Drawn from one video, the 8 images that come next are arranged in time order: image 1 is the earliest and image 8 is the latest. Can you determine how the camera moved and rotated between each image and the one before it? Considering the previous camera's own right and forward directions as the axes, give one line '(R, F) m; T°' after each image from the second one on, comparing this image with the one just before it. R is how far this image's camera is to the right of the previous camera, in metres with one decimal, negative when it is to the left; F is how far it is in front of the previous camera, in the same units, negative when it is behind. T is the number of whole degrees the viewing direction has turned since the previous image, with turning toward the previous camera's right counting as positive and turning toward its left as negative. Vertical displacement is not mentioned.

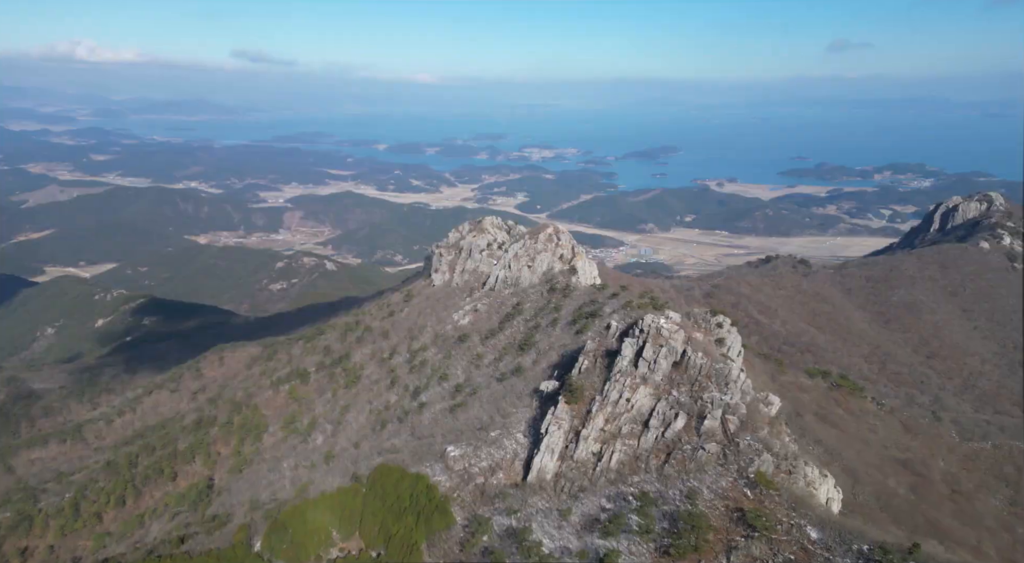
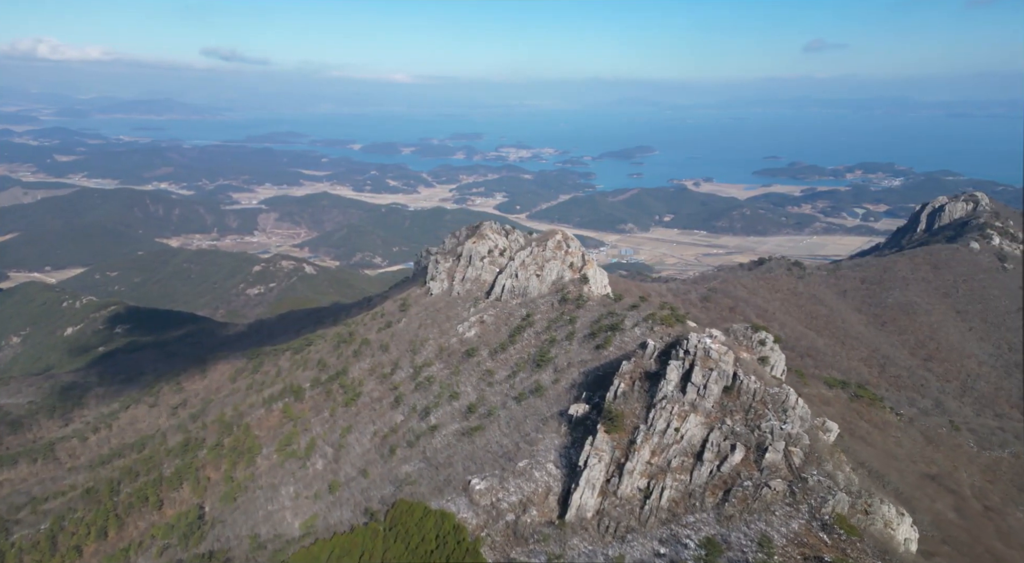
(-1.7, +1.9) m; +2°
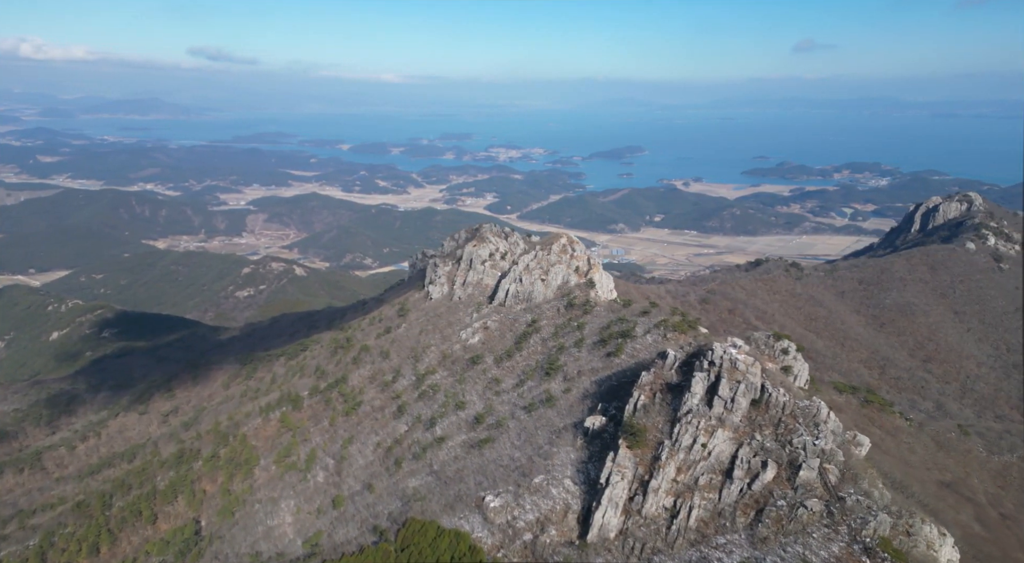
(-0.8, +0.9) m; +1°
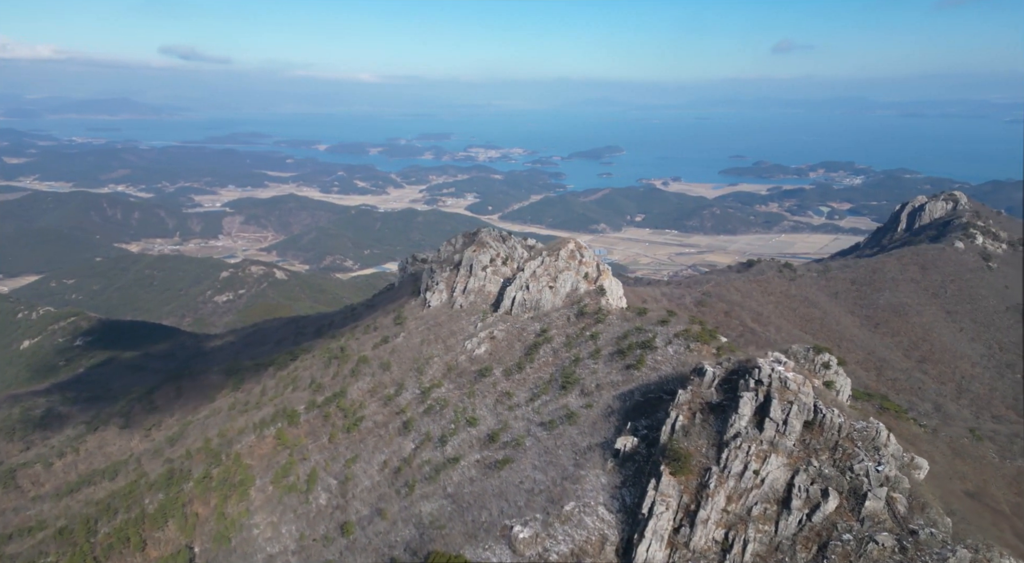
(-1.4, +1.4) m; +2°
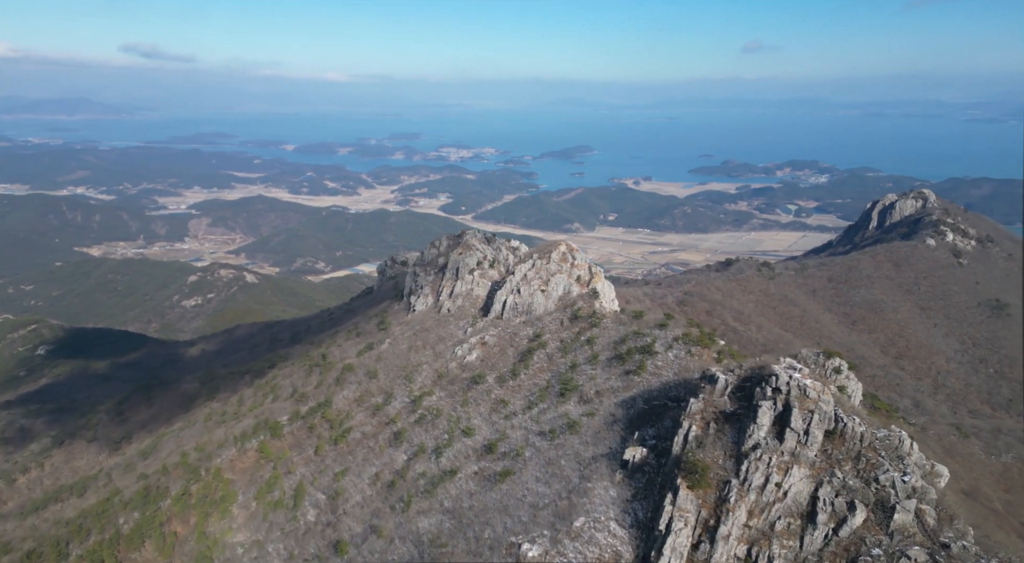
(-0.9, +0.9) m; +2°
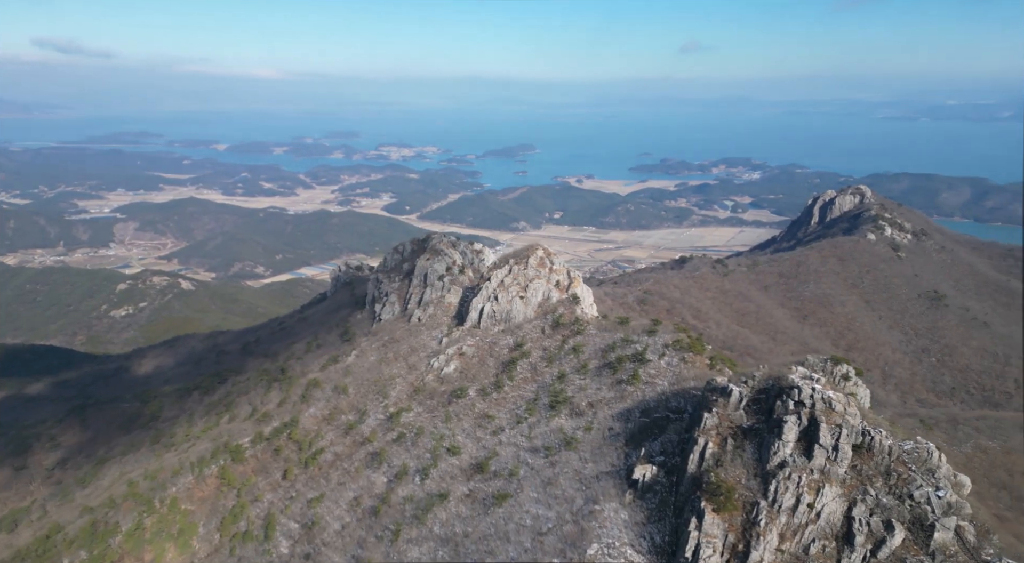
(-1.6, +1.4) m; +5°
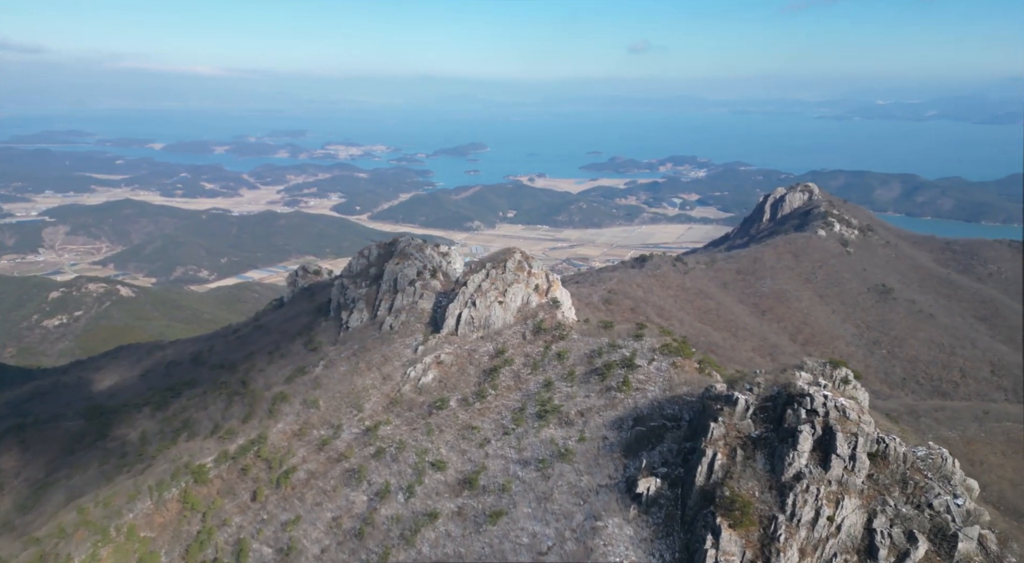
(-1.2, +1.0) m; +4°
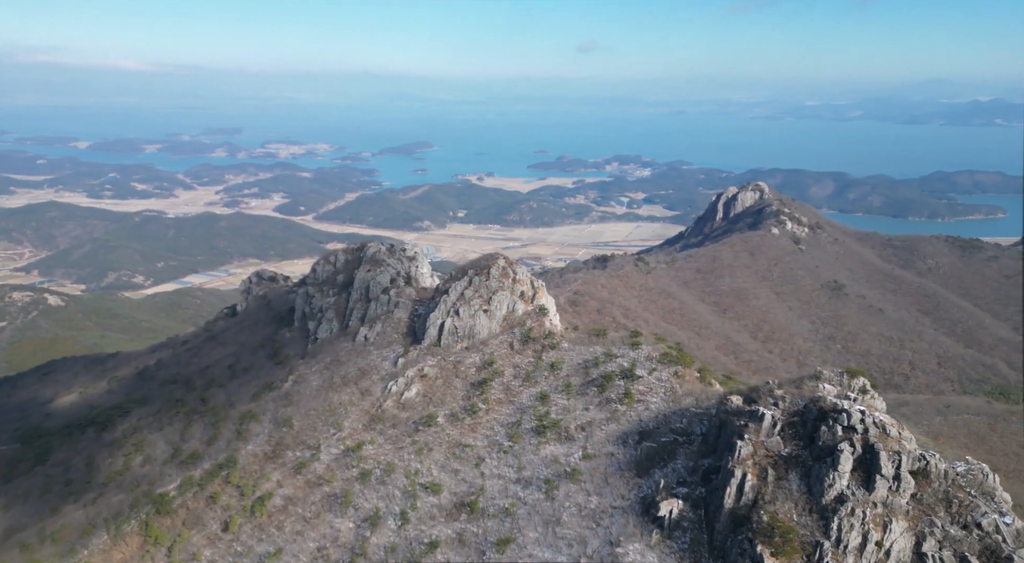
(-1.7, +1.4) m; +5°
